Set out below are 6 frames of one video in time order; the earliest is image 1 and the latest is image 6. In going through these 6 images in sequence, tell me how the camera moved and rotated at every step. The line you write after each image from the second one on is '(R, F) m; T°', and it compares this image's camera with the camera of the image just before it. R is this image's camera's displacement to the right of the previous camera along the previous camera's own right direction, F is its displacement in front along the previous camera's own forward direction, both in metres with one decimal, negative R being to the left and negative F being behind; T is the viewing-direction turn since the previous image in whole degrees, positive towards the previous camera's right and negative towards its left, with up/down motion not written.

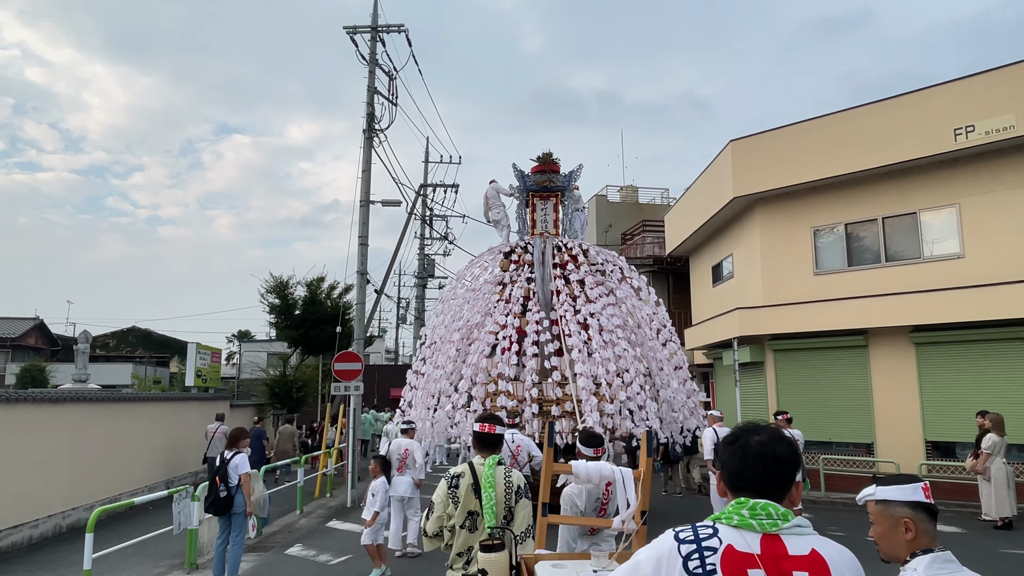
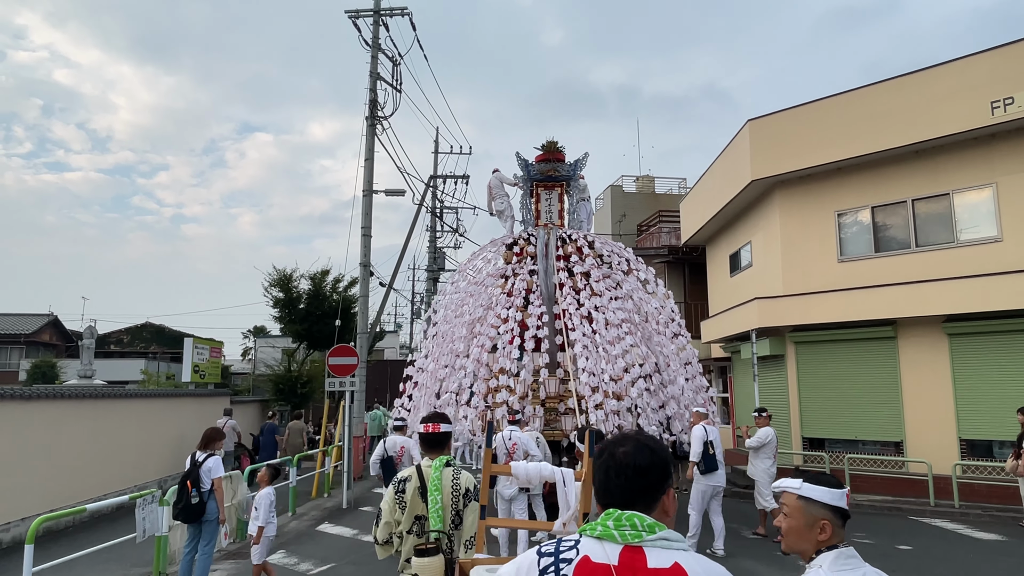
(+0.3, +0.5) m; -2°
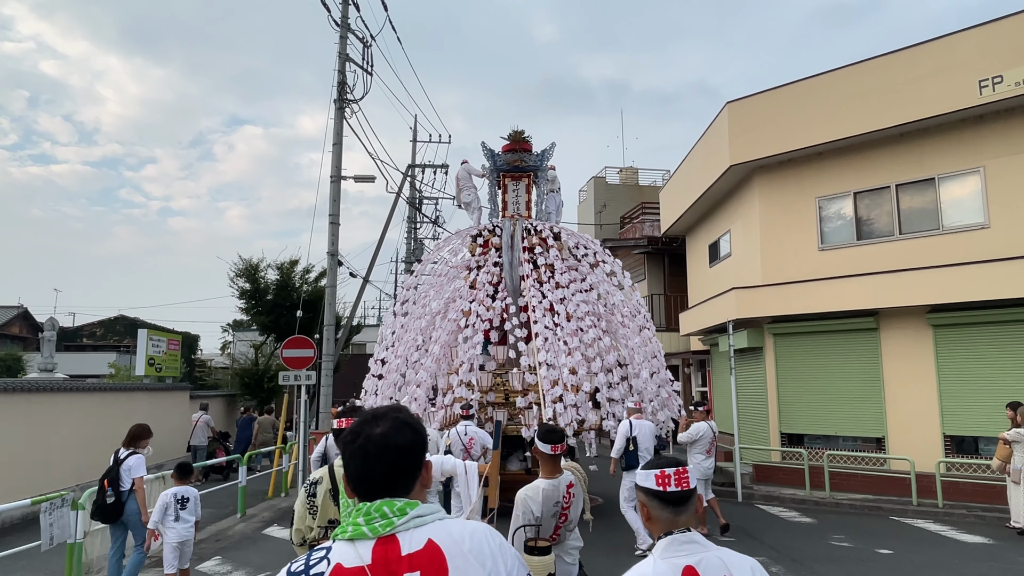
(+0.4, +0.5) m; +1°
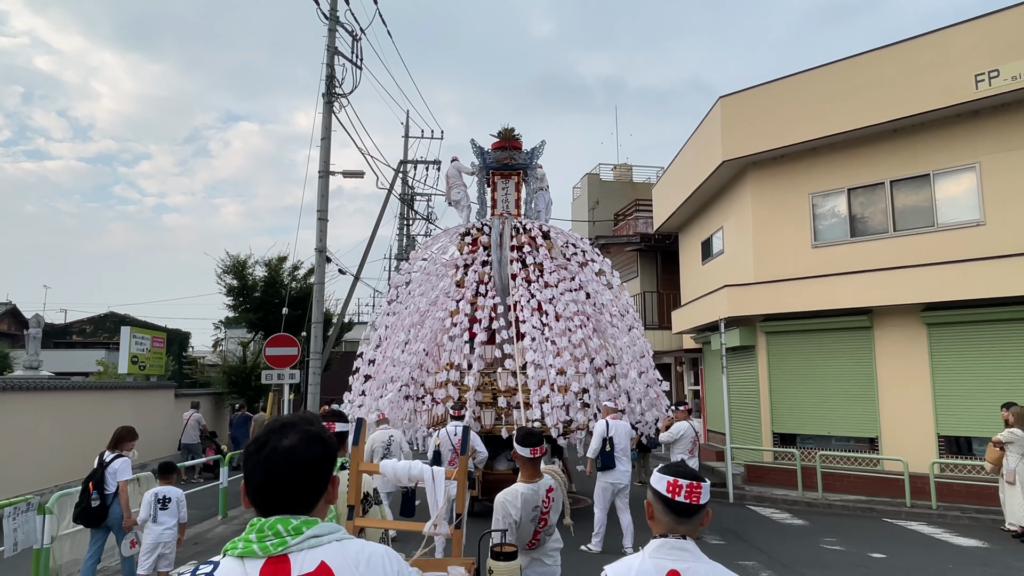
(+0.1, +0.2) m; 0°
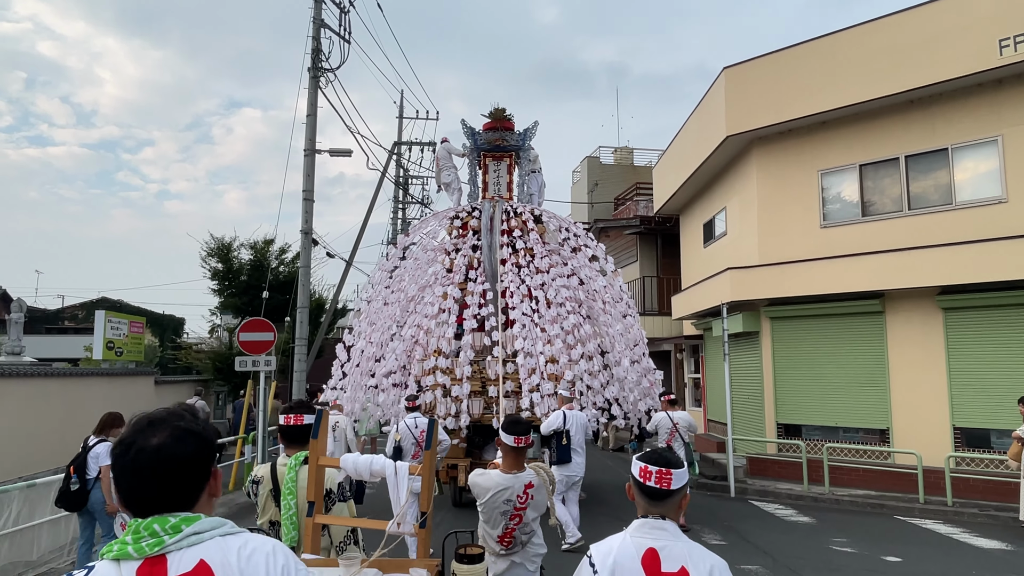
(+0.2, +0.5) m; 0°
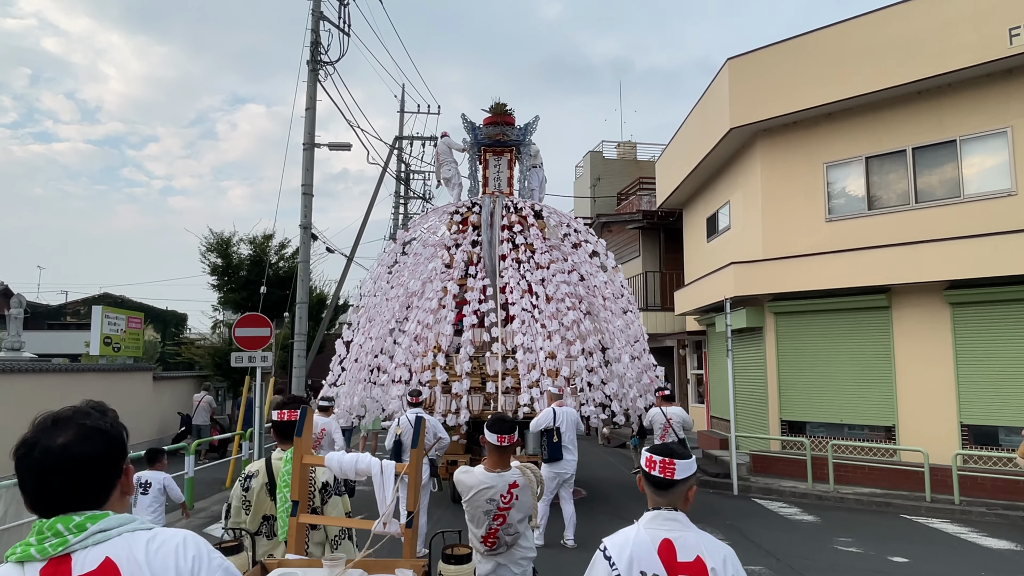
(0.0, +0.1) m; 0°
